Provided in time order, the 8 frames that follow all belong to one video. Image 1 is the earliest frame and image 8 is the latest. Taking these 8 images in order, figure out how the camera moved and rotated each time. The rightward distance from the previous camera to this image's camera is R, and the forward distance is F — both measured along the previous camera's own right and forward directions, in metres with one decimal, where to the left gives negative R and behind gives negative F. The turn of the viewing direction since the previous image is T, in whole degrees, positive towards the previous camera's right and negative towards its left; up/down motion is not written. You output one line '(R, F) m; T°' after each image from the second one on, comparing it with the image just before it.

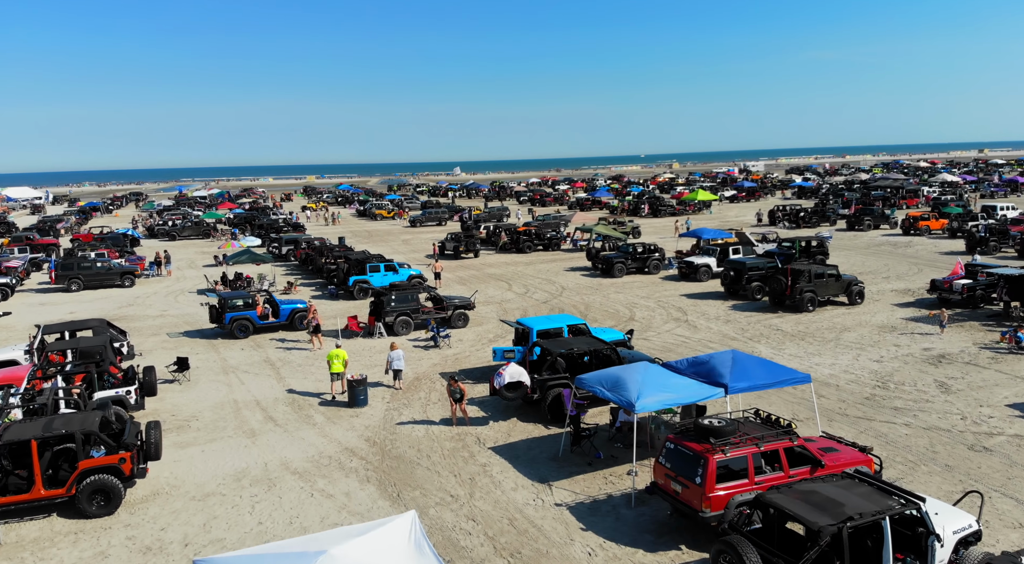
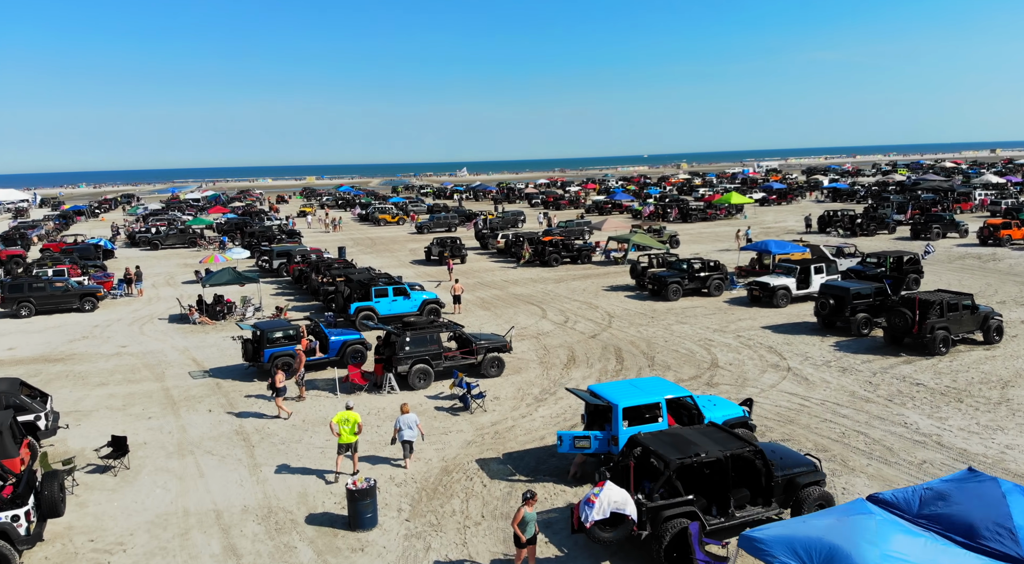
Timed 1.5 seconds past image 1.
(-1.2, +6.2) m; 0°
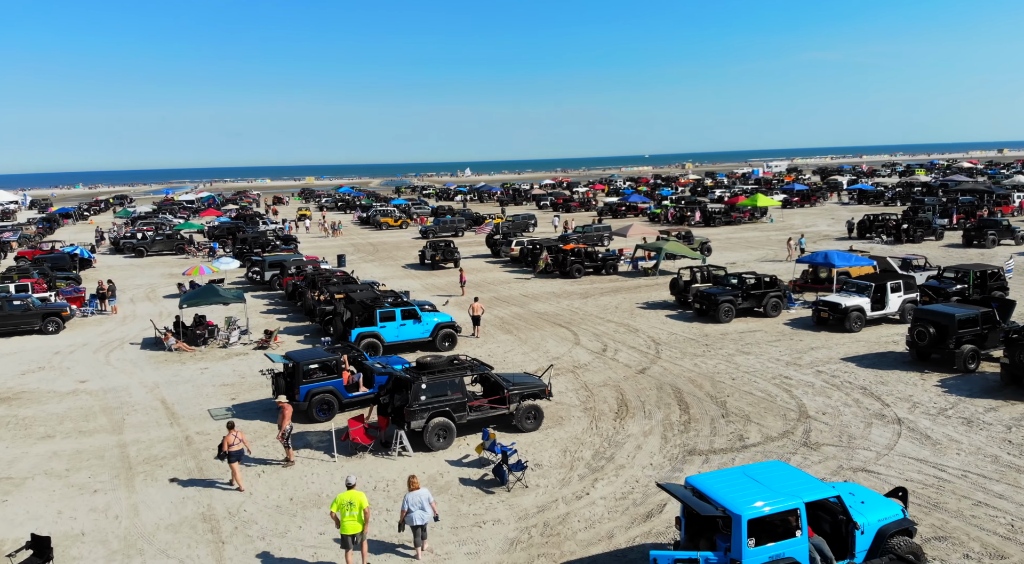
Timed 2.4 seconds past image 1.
(-0.8, +4.1) m; 0°
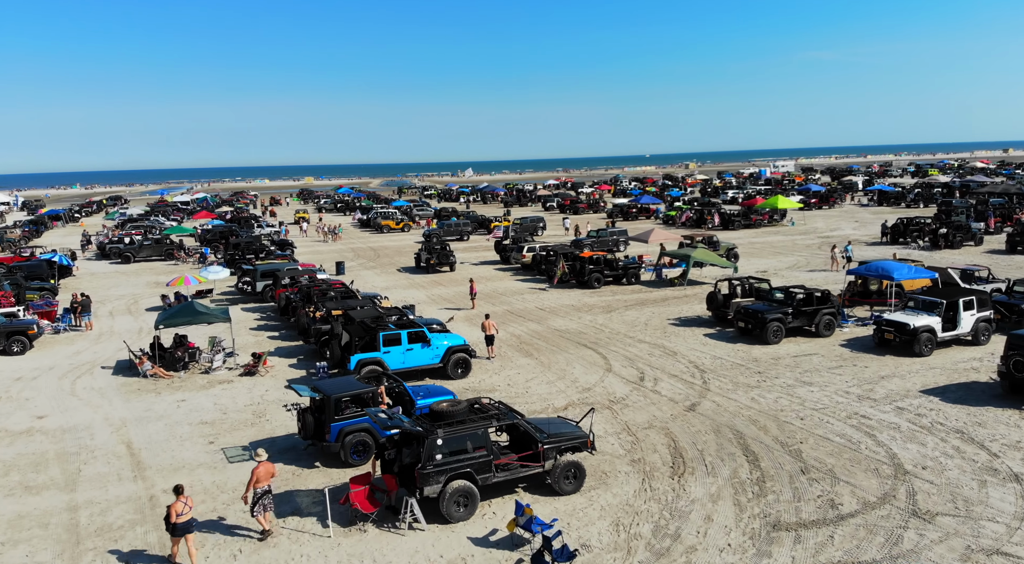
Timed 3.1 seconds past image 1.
(-0.6, +3.0) m; 0°
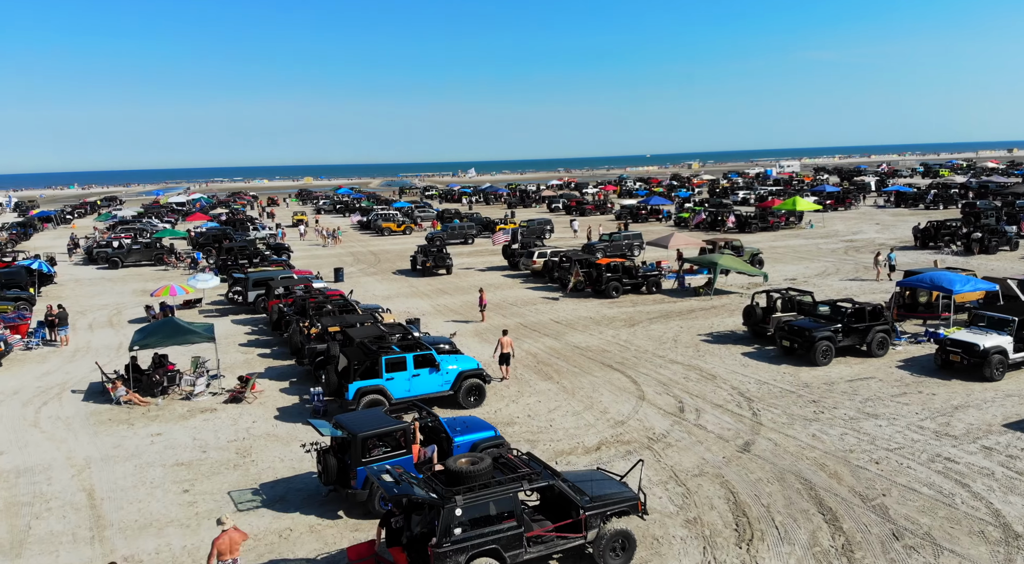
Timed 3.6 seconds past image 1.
(-0.4, +2.4) m; 0°
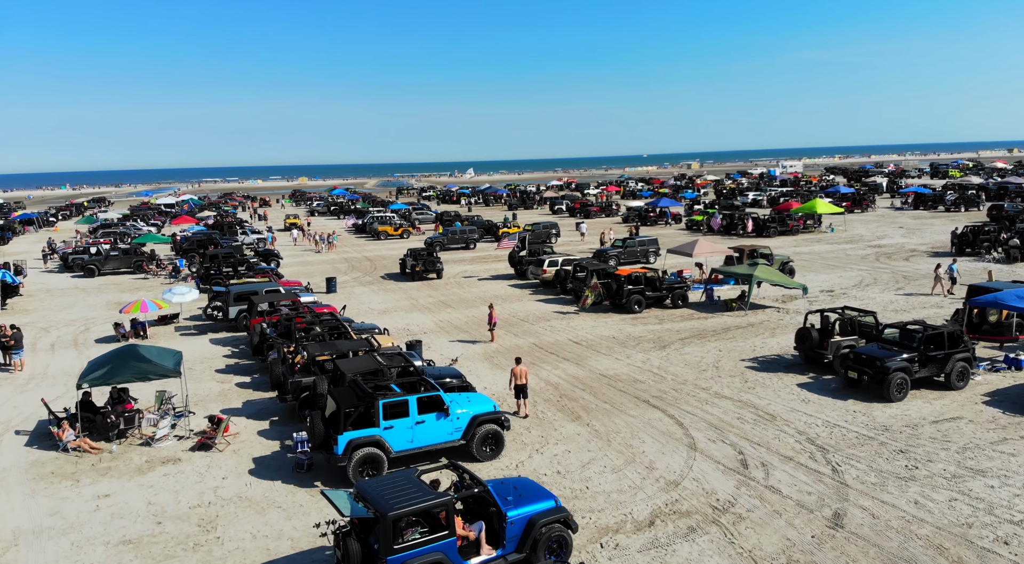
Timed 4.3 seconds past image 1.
(-0.5, +3.1) m; 0°
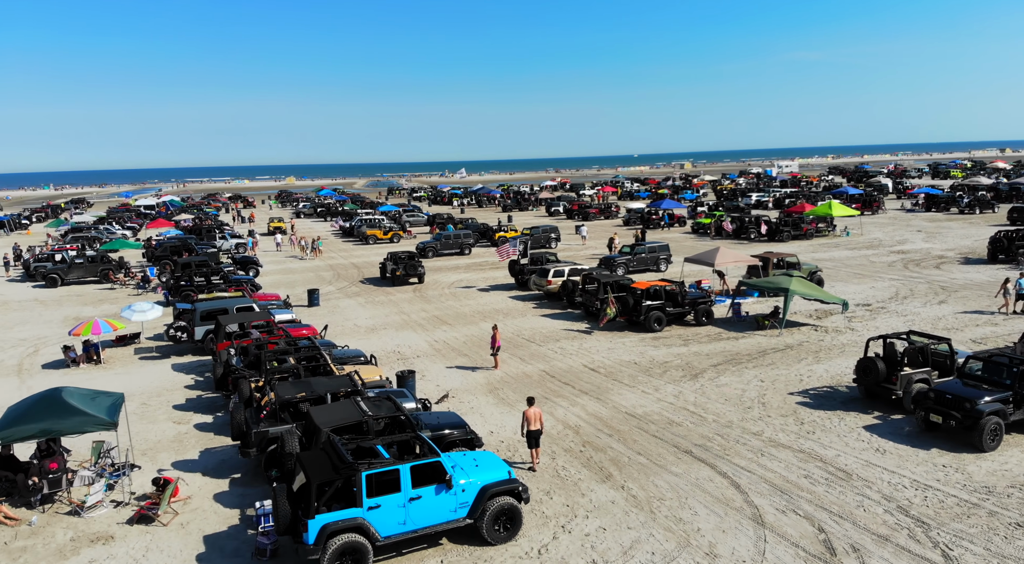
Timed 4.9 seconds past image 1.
(-0.4, +3.2) m; +1°
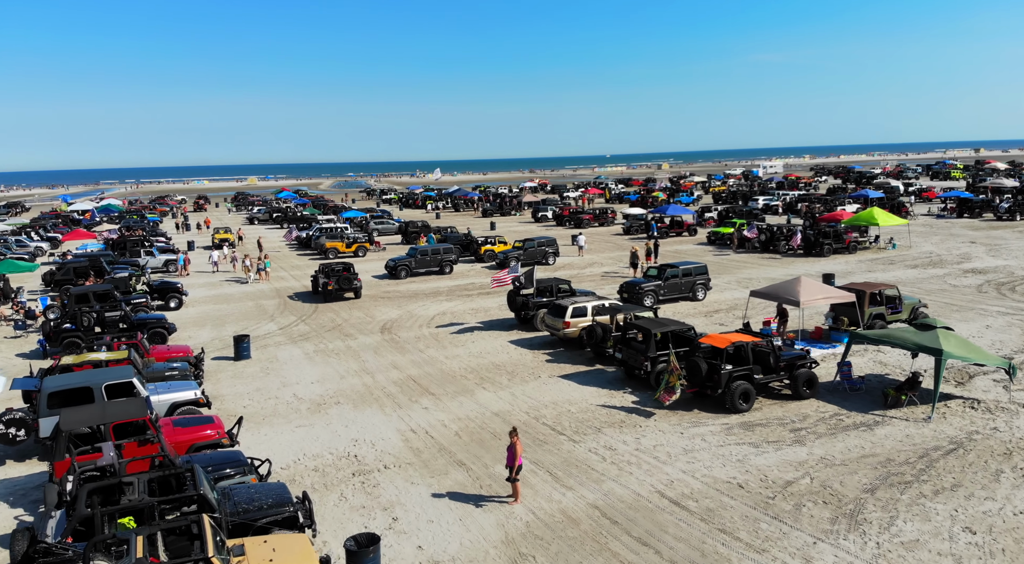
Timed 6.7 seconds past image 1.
(-0.9, +8.1) m; +2°
